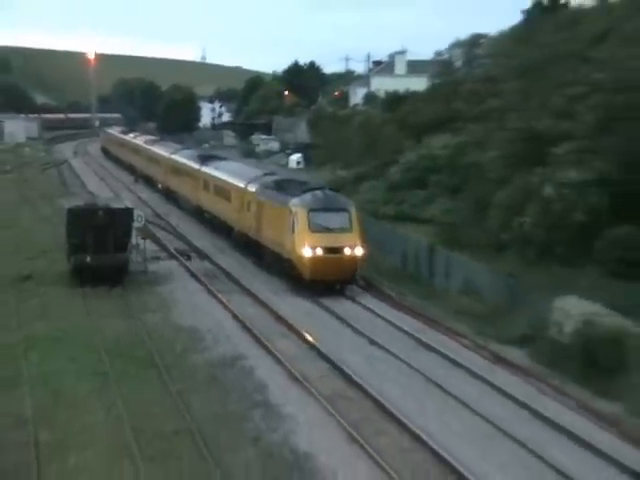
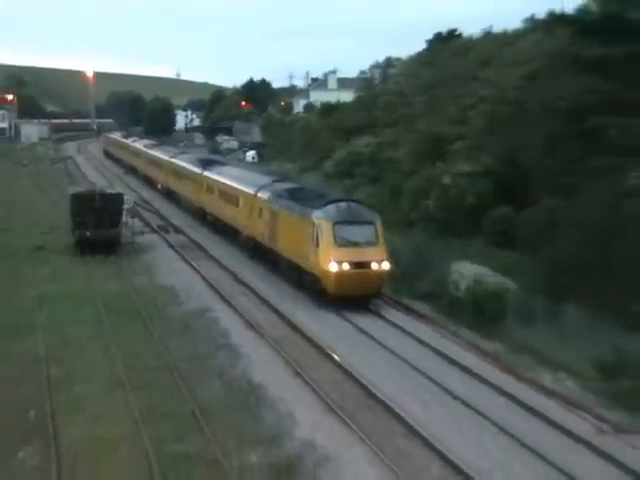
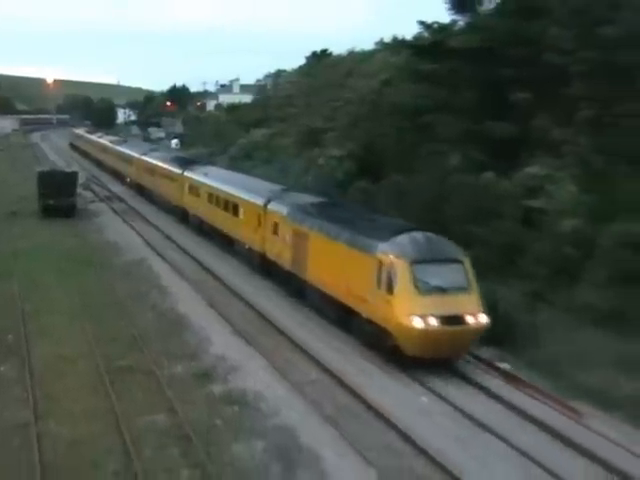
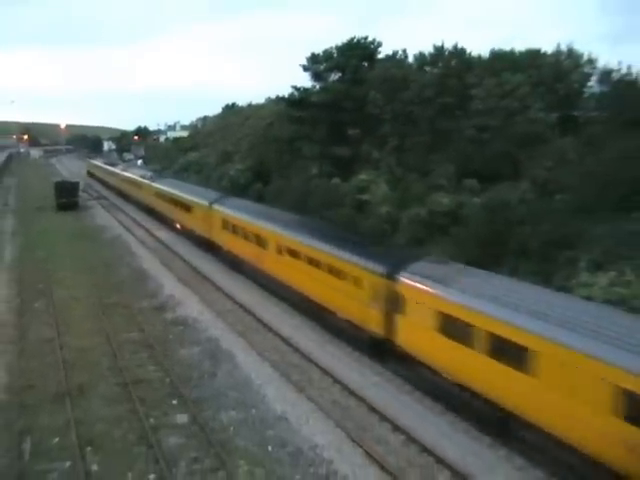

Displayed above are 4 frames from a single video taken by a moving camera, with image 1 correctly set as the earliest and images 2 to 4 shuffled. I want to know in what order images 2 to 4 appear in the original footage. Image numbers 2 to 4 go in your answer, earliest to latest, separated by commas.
2, 3, 4
